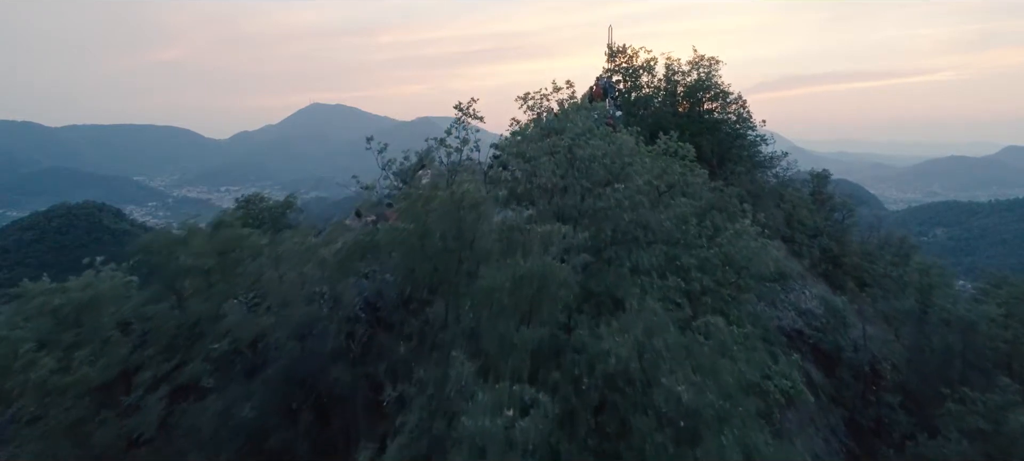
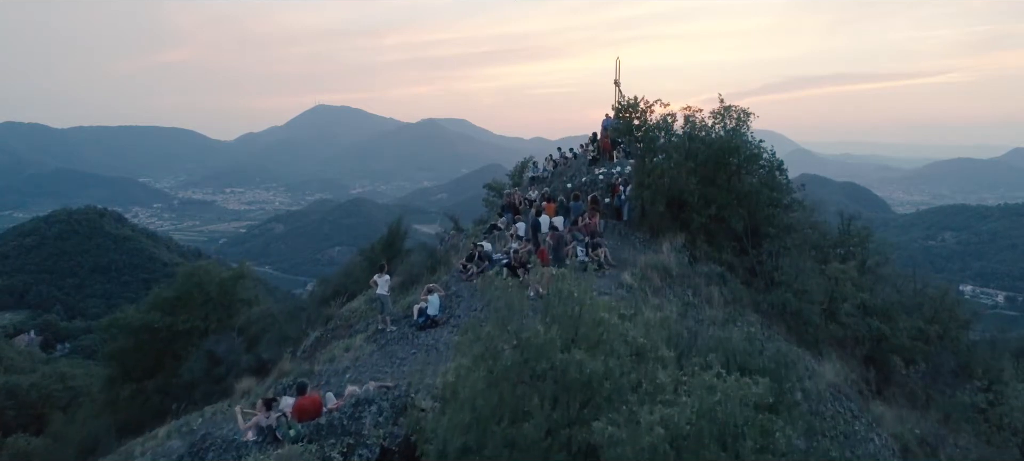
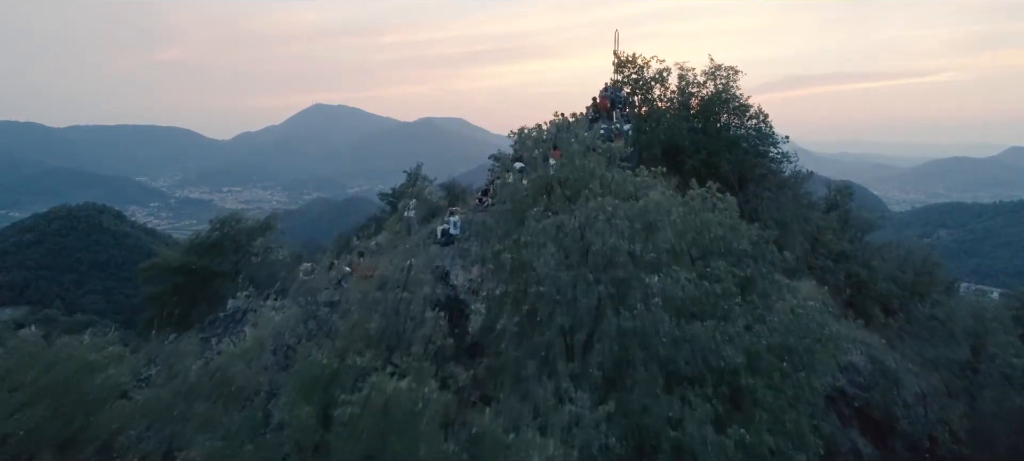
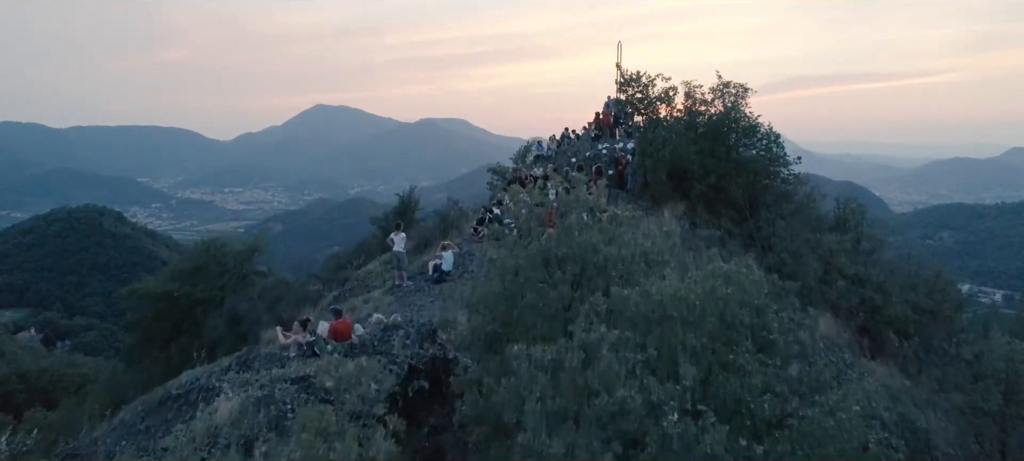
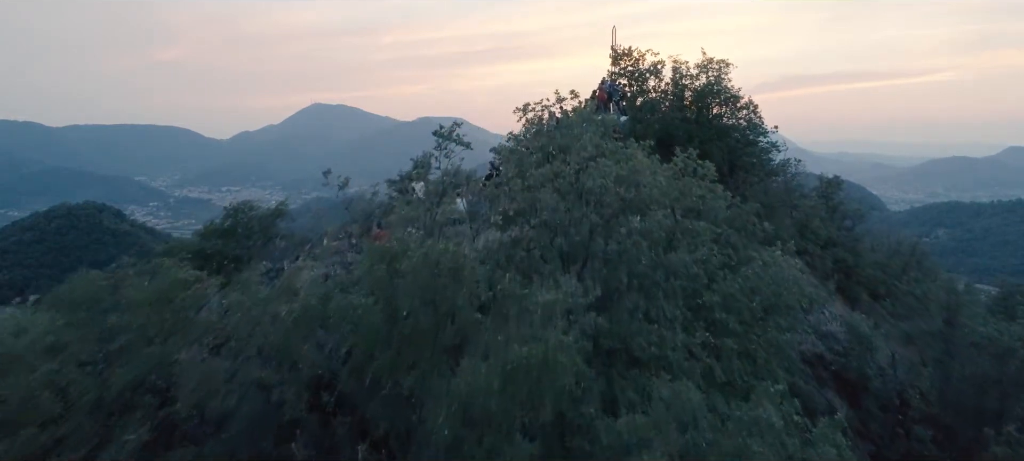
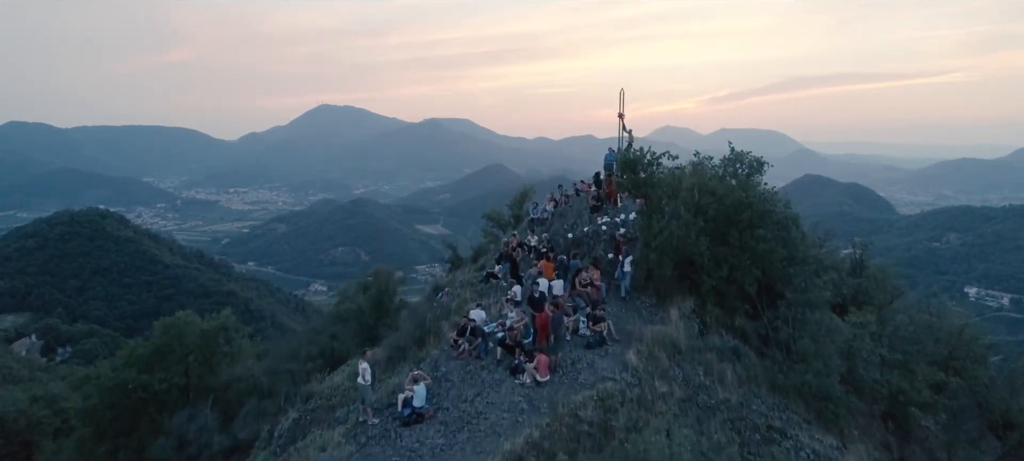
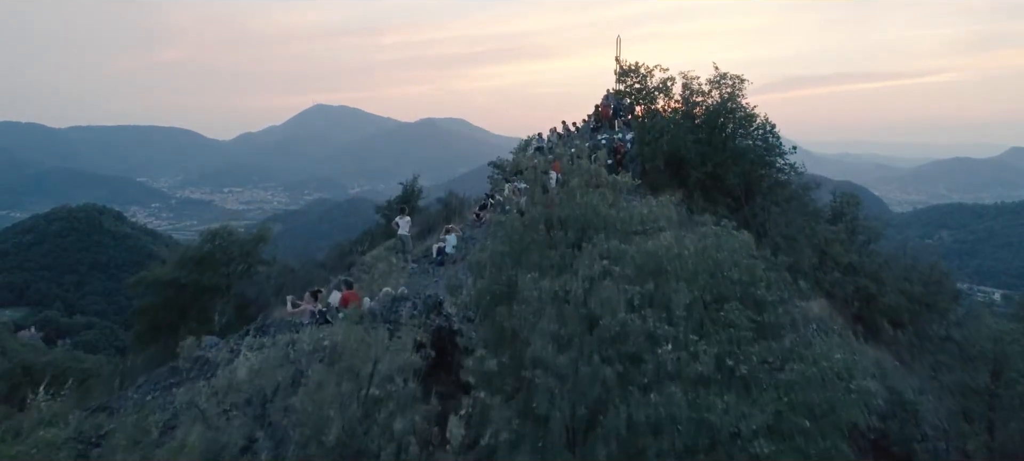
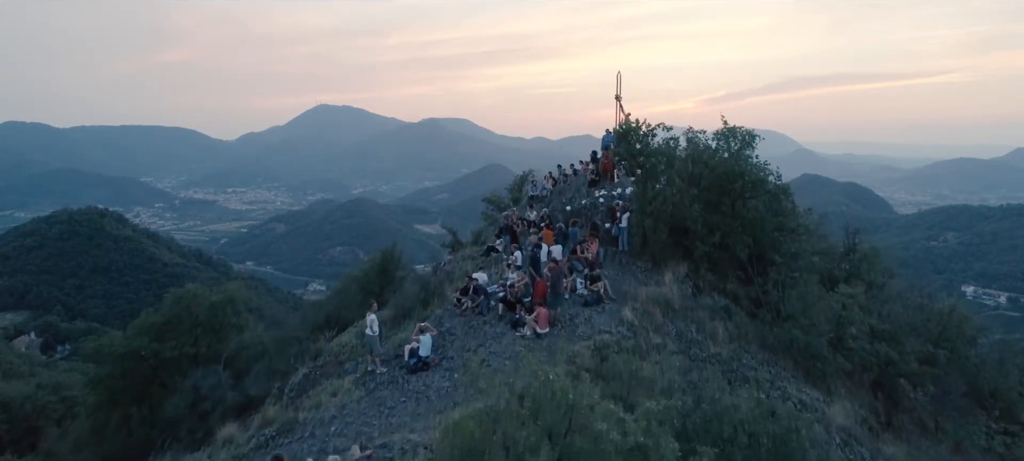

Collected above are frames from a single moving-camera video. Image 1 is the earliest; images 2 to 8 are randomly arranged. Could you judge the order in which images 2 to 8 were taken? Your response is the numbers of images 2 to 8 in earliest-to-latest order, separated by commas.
5, 3, 7, 4, 2, 8, 6
